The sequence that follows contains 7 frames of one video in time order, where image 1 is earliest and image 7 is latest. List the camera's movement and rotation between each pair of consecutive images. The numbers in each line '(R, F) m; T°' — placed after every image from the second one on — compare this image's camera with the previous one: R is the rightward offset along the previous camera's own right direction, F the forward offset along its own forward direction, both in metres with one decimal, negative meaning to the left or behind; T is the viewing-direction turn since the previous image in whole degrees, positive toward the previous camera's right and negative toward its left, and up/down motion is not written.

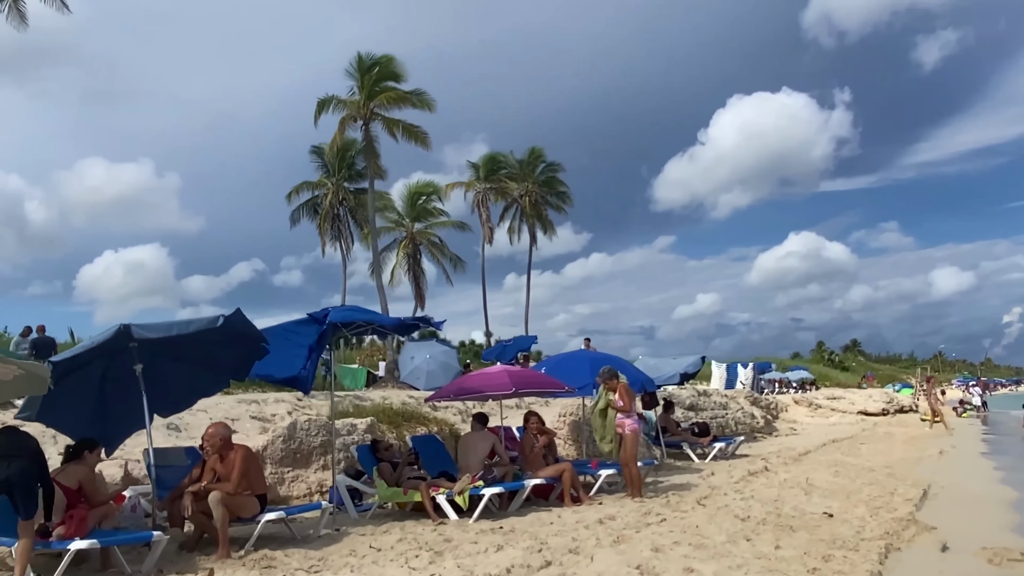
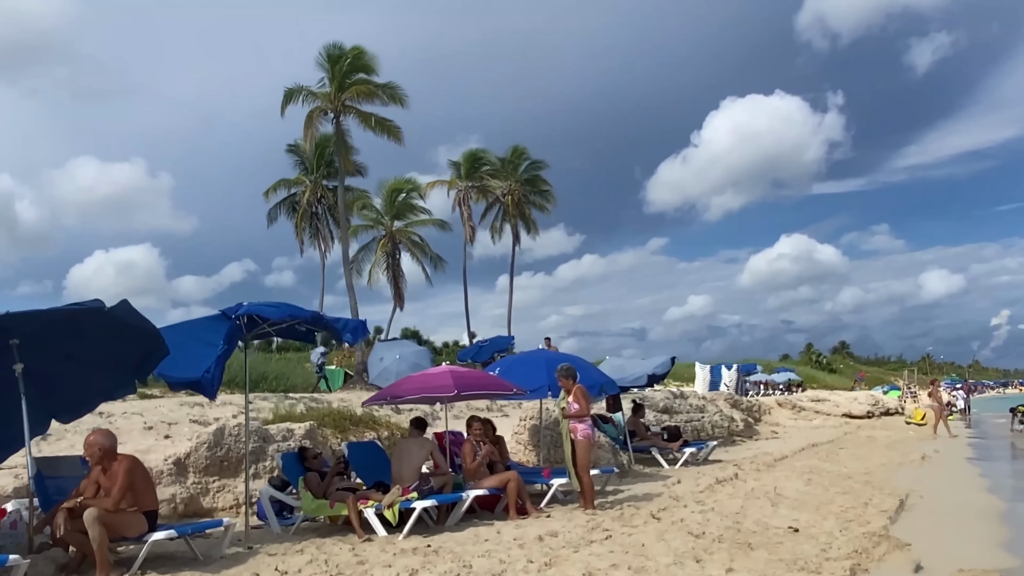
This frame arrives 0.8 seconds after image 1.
(+0.5, +0.6) m; +1°
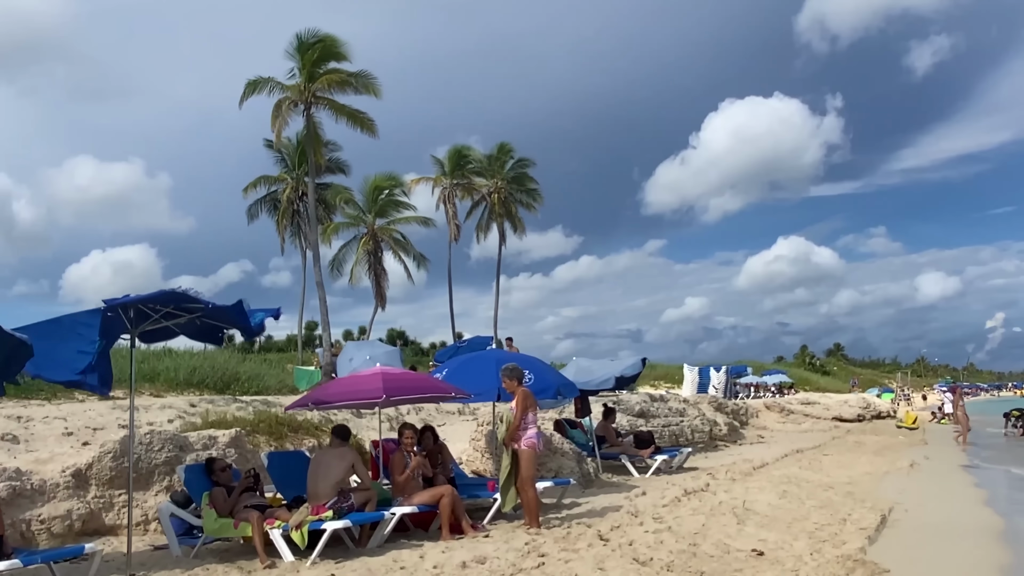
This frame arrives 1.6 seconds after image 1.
(+0.5, +0.8) m; 0°
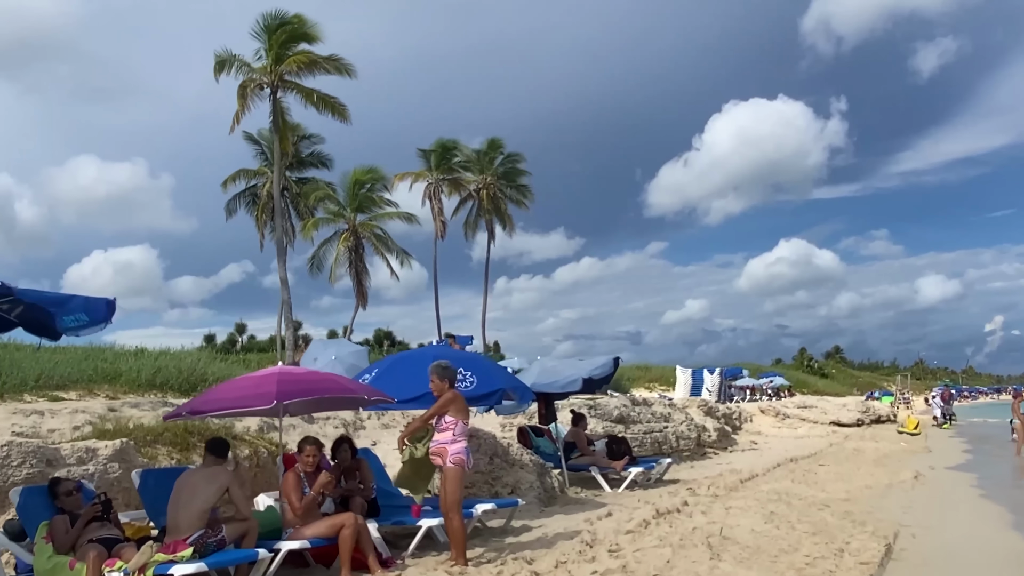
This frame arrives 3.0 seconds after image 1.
(+0.6, +1.3) m; 0°
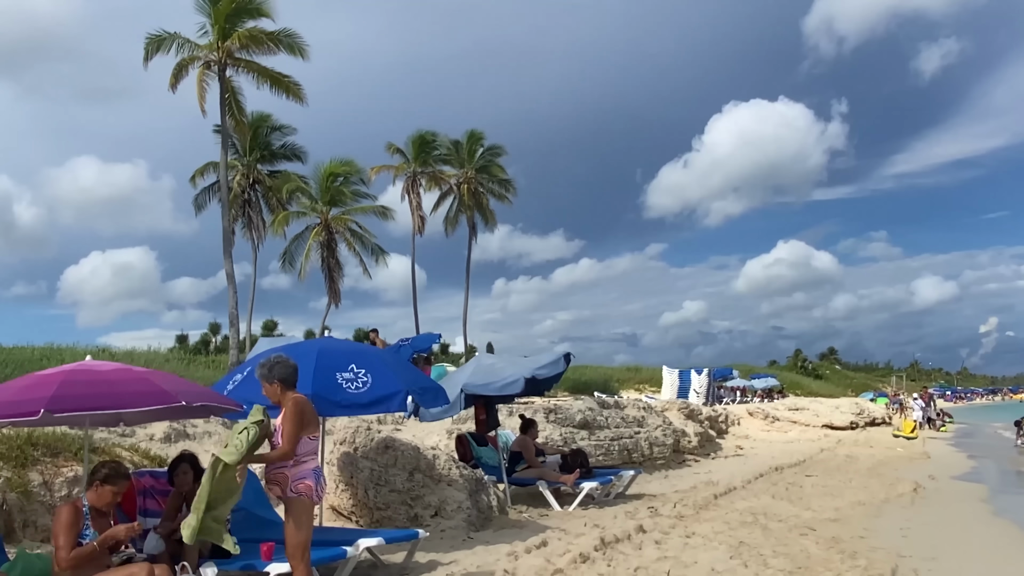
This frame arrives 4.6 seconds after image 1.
(+0.7, +1.4) m; 0°
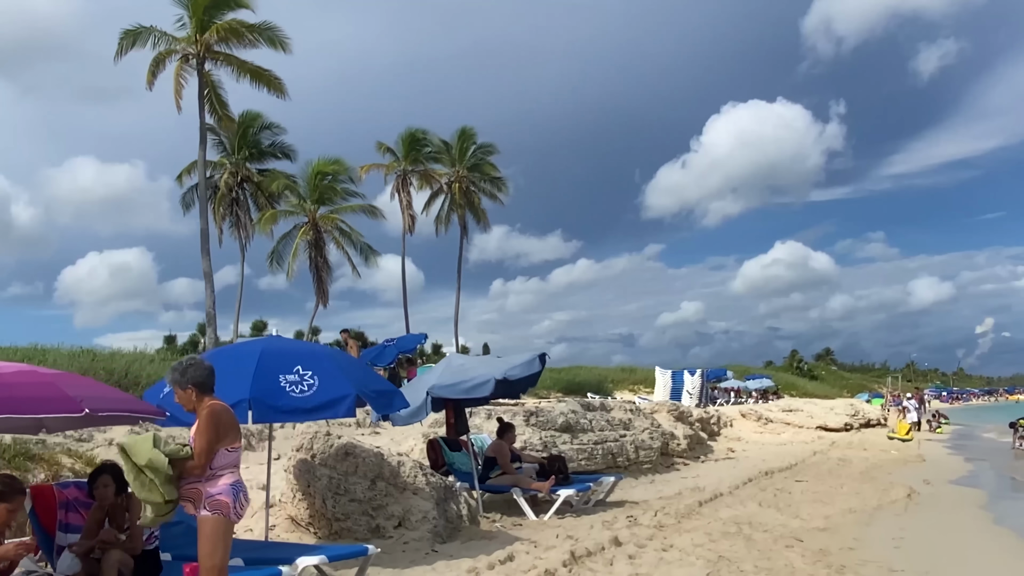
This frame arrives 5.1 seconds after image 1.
(+0.3, +0.4) m; 0°
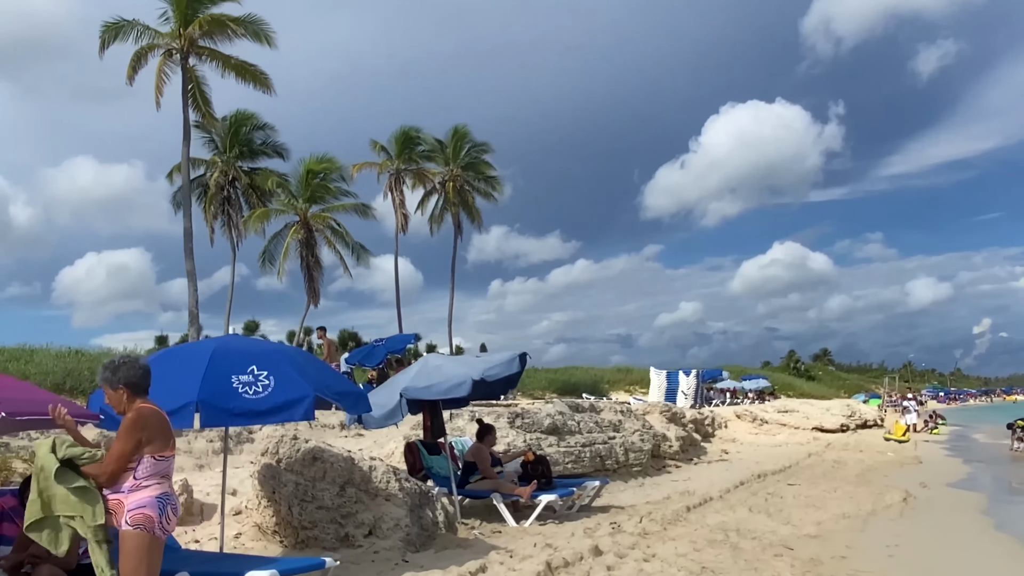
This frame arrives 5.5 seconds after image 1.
(+0.2, +0.3) m; 0°
